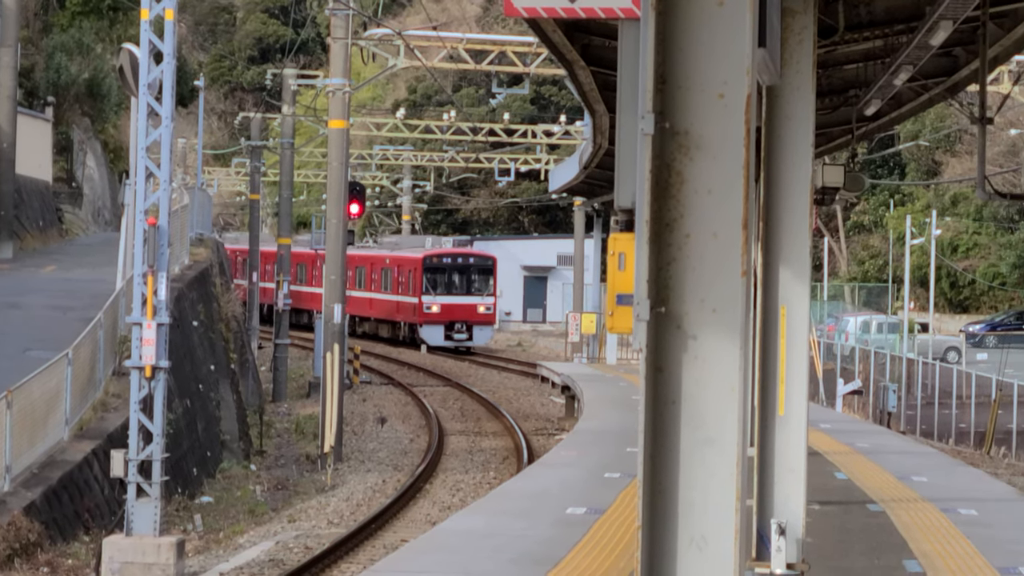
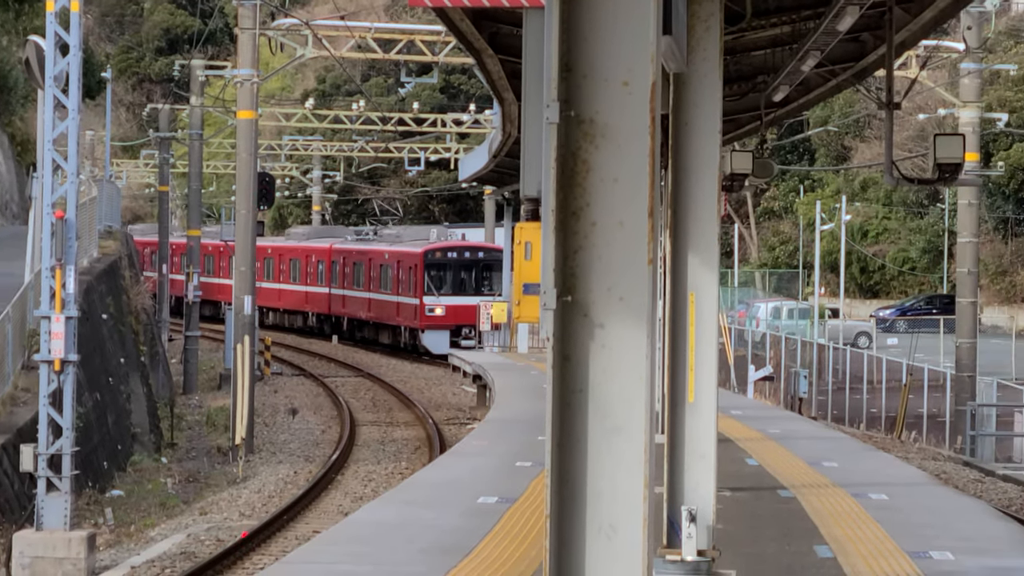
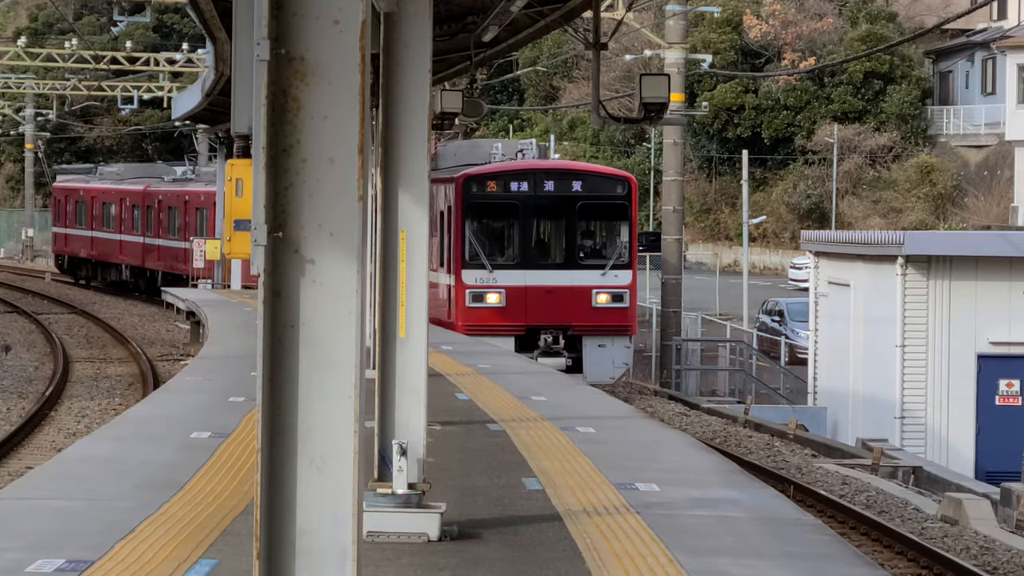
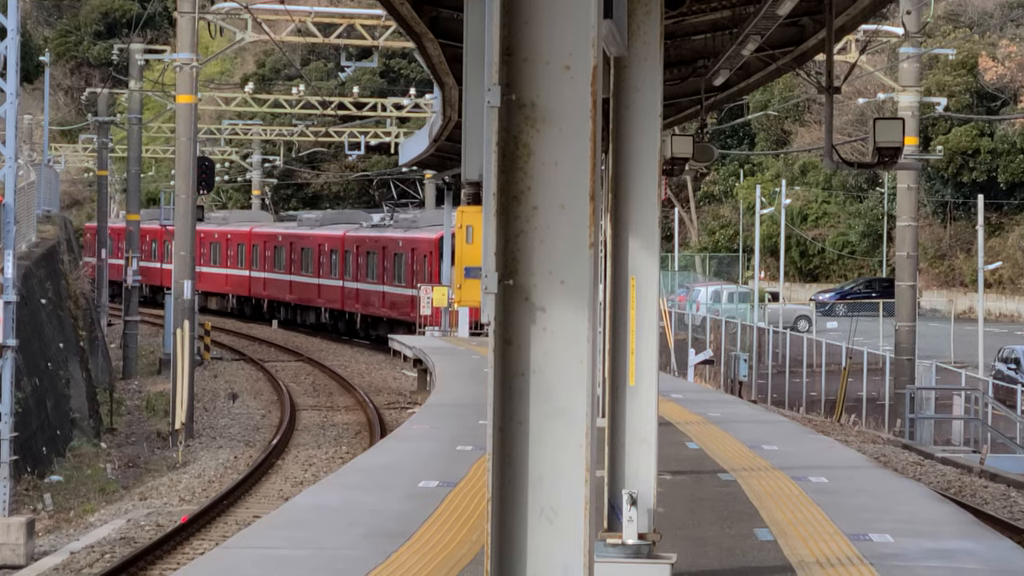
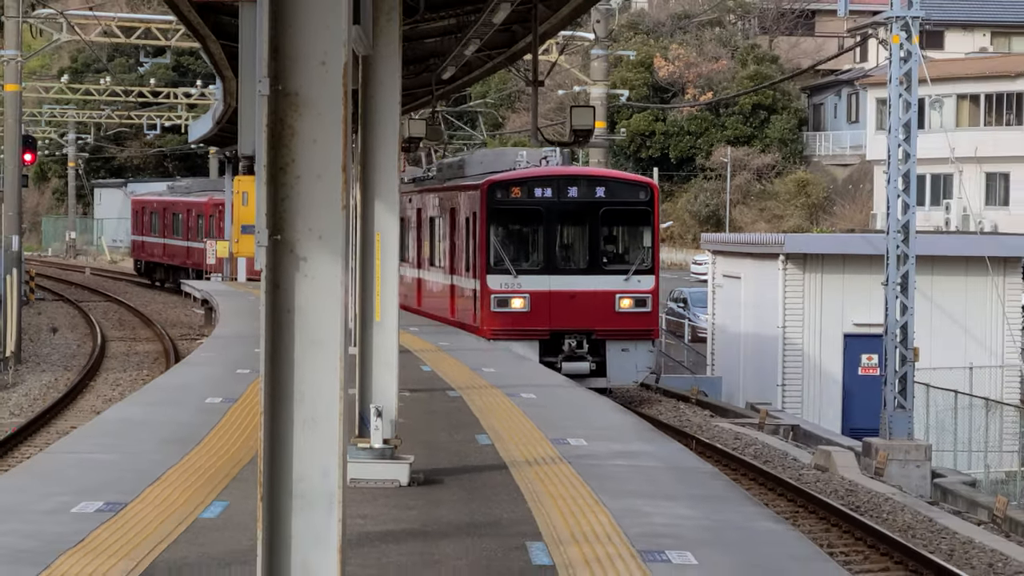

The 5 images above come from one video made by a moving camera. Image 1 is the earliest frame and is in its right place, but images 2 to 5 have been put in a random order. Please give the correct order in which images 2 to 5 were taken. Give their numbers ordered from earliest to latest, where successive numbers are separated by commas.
2, 4, 3, 5
